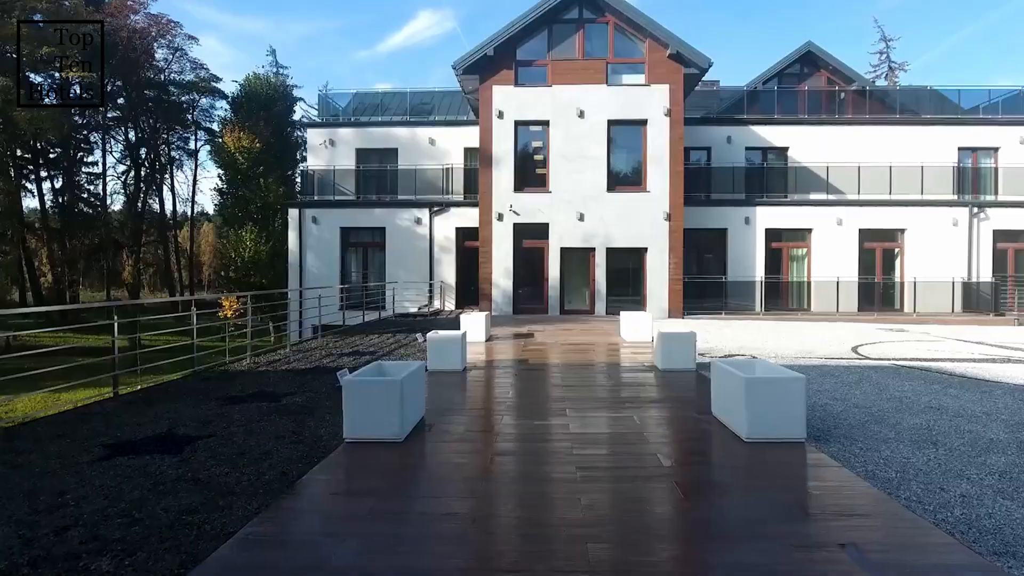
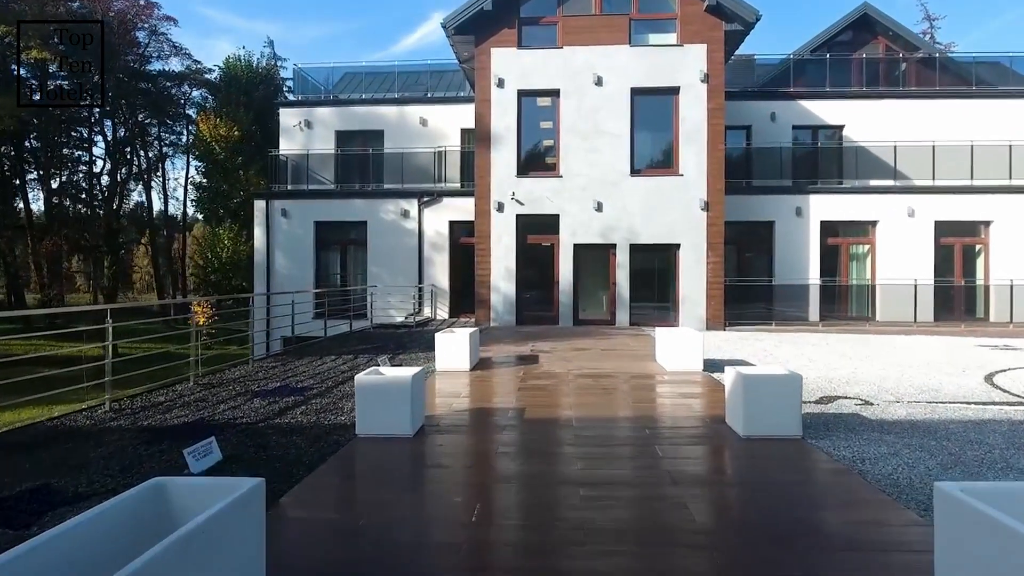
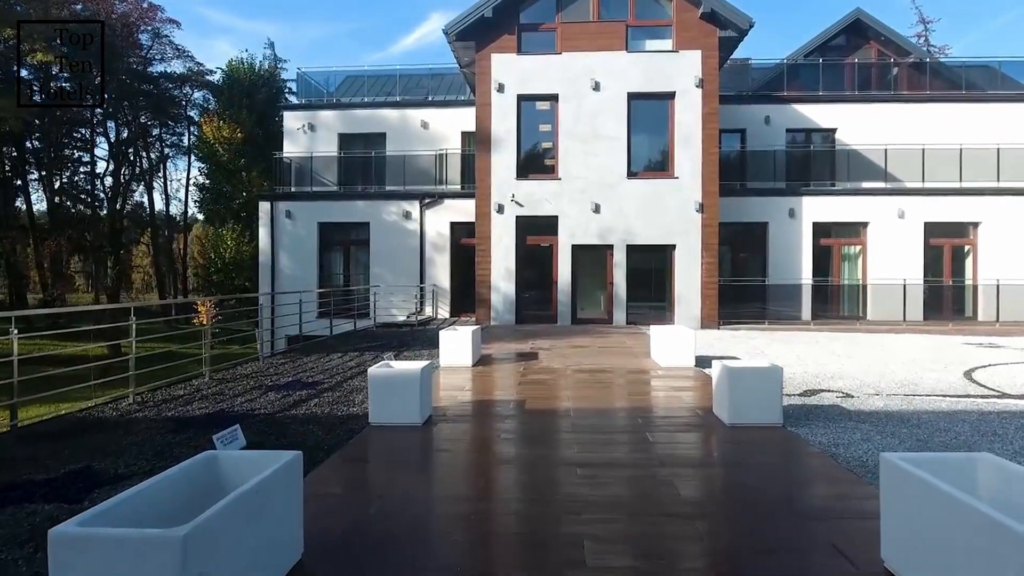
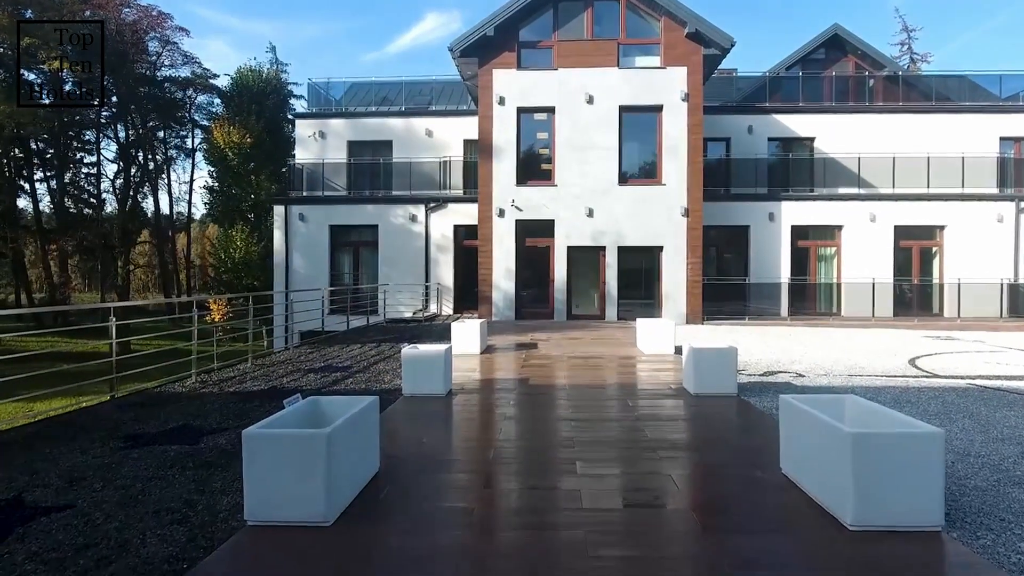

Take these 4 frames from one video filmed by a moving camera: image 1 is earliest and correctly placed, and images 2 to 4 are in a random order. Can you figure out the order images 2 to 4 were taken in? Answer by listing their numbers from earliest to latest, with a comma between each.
4, 3, 2
